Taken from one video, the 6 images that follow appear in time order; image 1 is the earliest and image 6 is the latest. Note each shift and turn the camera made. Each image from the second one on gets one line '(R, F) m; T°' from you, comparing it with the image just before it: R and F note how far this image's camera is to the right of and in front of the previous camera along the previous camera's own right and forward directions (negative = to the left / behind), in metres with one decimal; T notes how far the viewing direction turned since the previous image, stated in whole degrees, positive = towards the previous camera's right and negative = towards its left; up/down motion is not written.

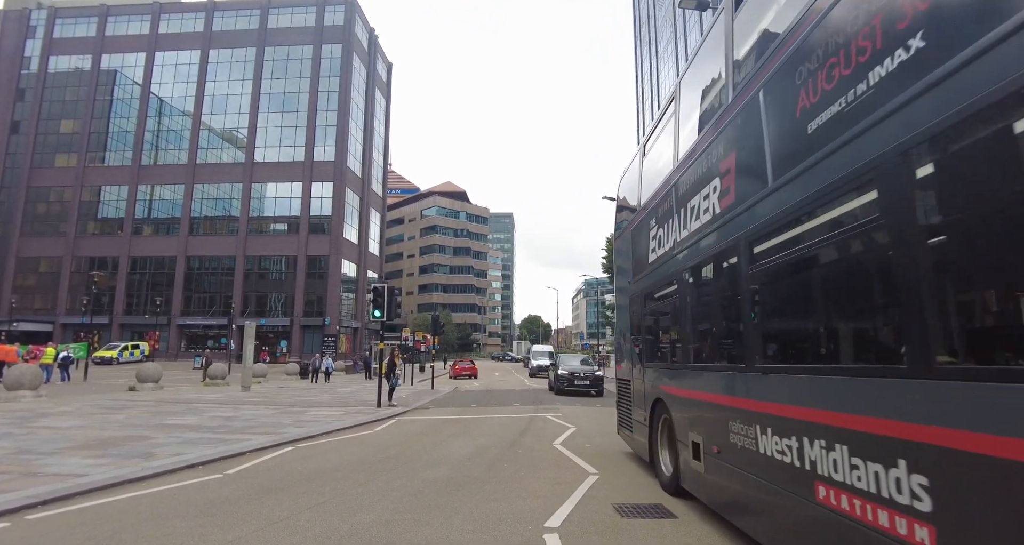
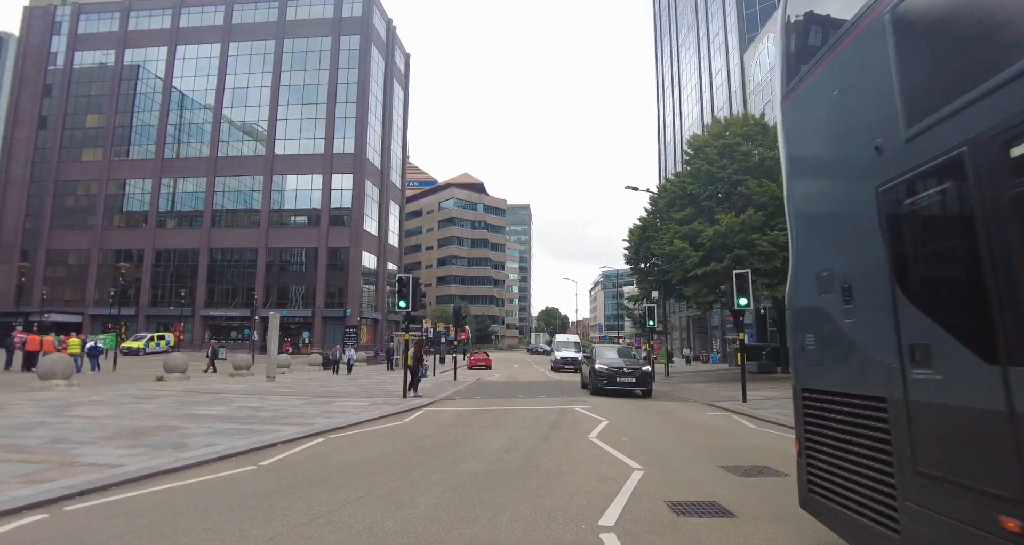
(-0.3, +0.3) m; -2°
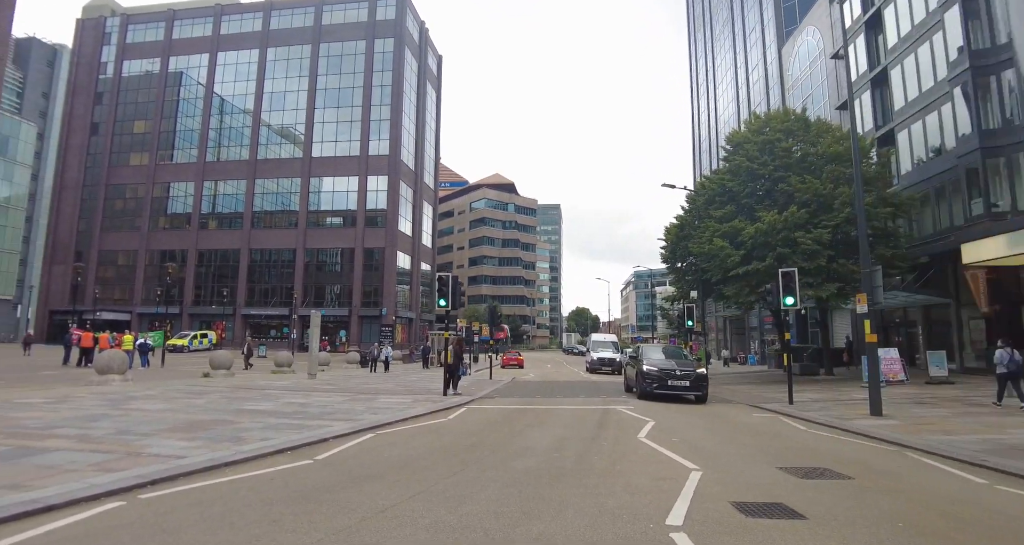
(-0.3, 0.0) m; -3°
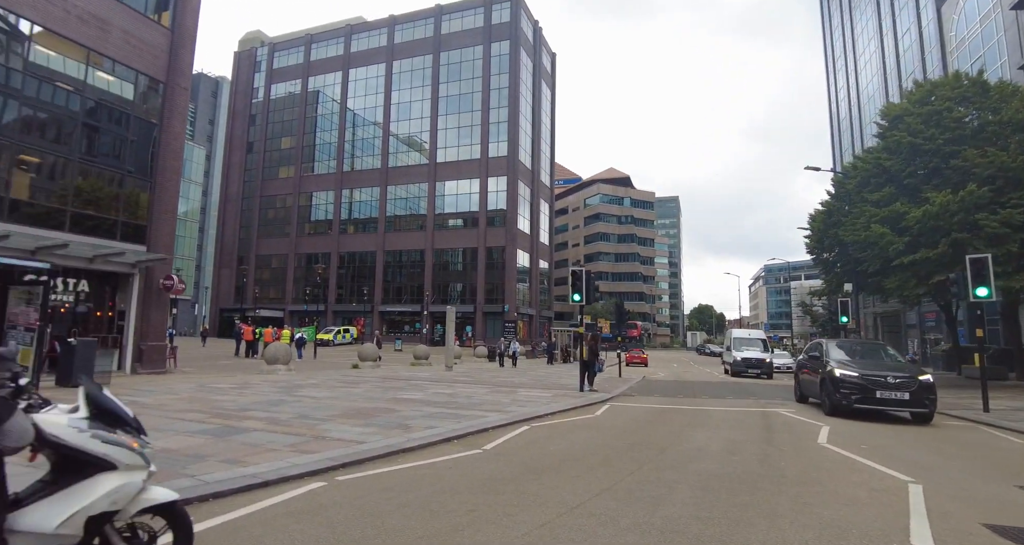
(-0.7, +0.2) m; -12°
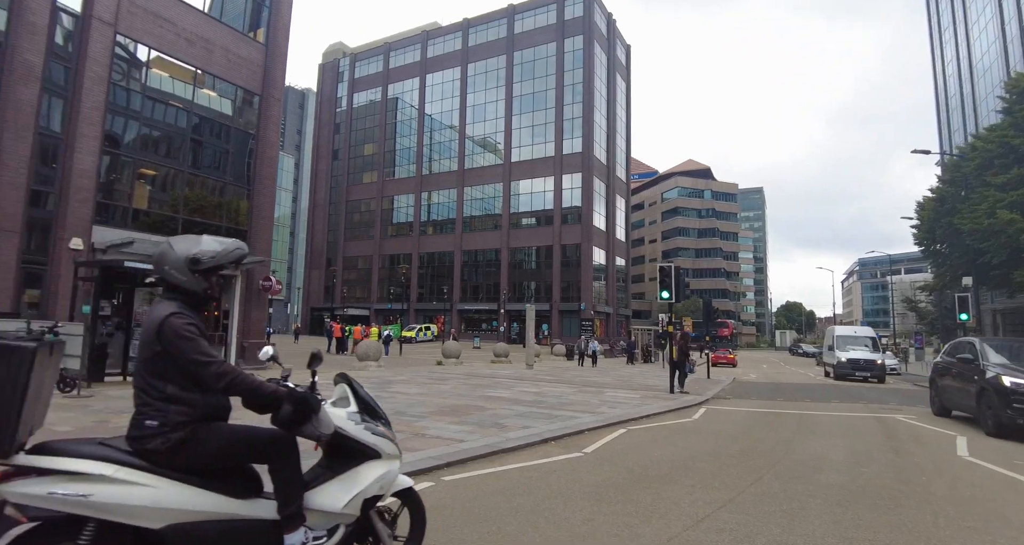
(-0.3, +0.2) m; -8°
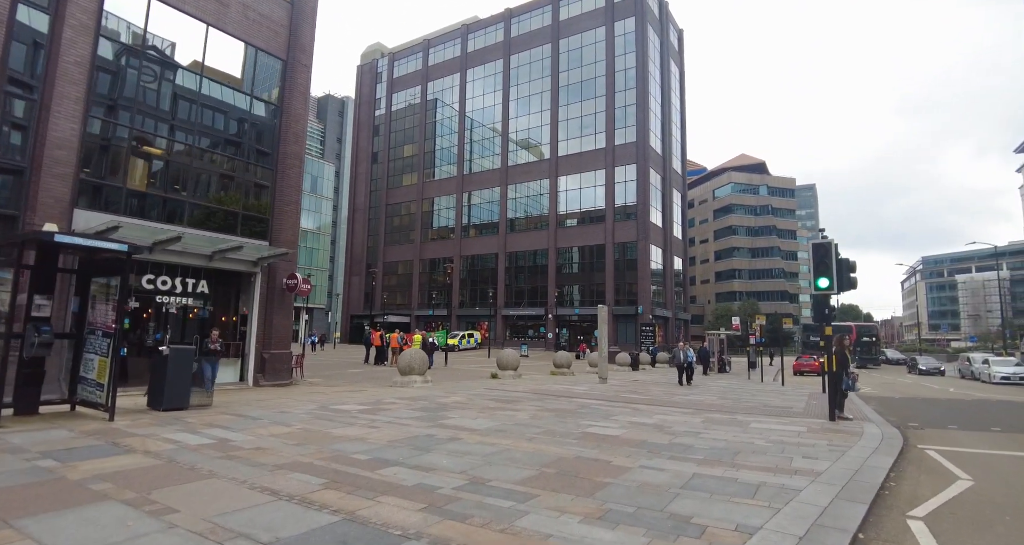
(-1.2, +4.1) m; -4°
